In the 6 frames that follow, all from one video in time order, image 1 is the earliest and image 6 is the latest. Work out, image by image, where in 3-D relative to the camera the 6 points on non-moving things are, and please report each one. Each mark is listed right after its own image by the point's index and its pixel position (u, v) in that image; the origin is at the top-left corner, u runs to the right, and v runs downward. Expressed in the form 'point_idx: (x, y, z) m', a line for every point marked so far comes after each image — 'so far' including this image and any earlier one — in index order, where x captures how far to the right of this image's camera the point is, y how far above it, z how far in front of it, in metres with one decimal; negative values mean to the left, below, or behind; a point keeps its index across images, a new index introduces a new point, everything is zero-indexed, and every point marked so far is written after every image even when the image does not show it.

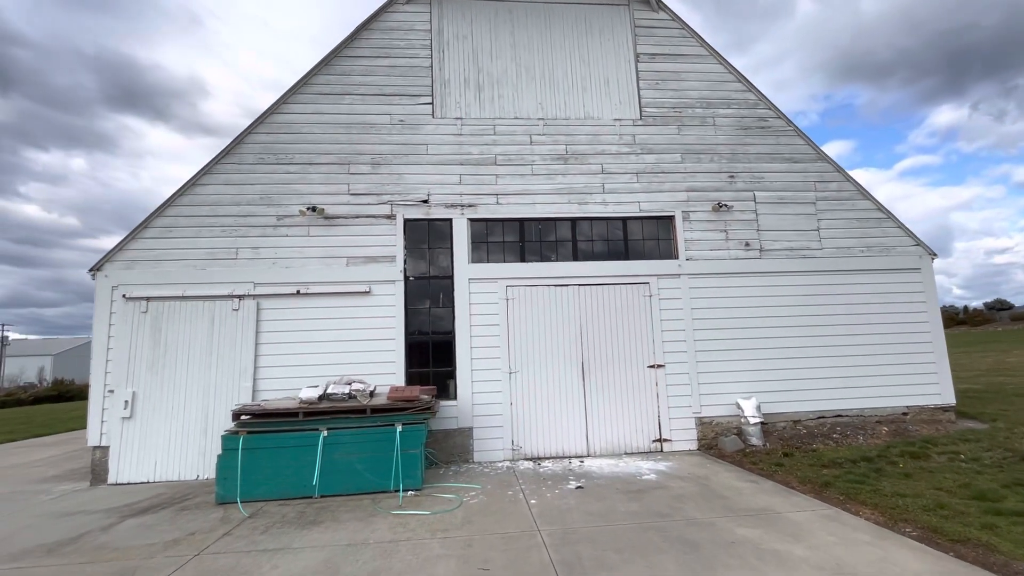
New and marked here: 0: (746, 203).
0: (+3.9, +1.4, +8.0) m
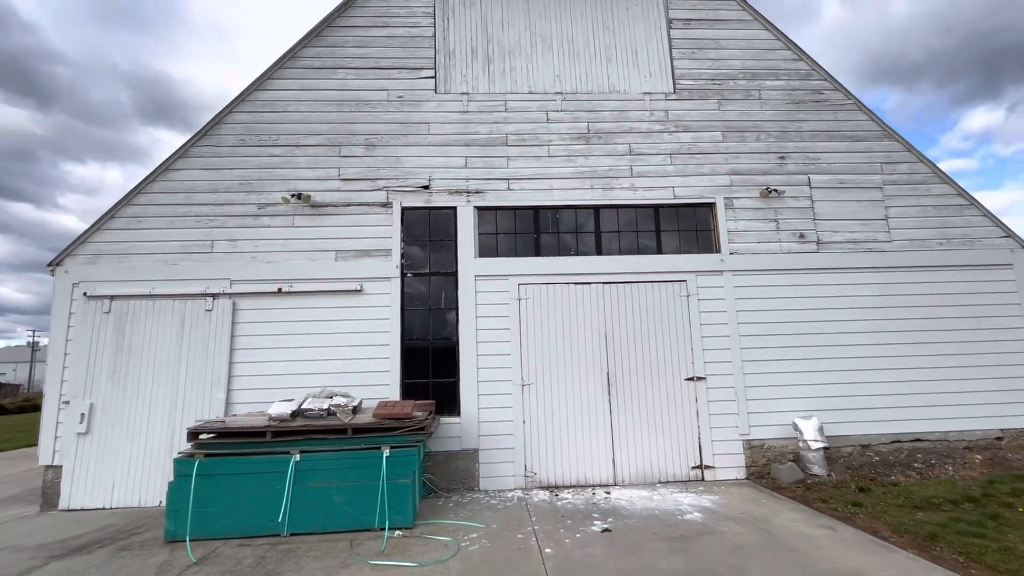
0: (+4.1, +1.4, +6.8) m
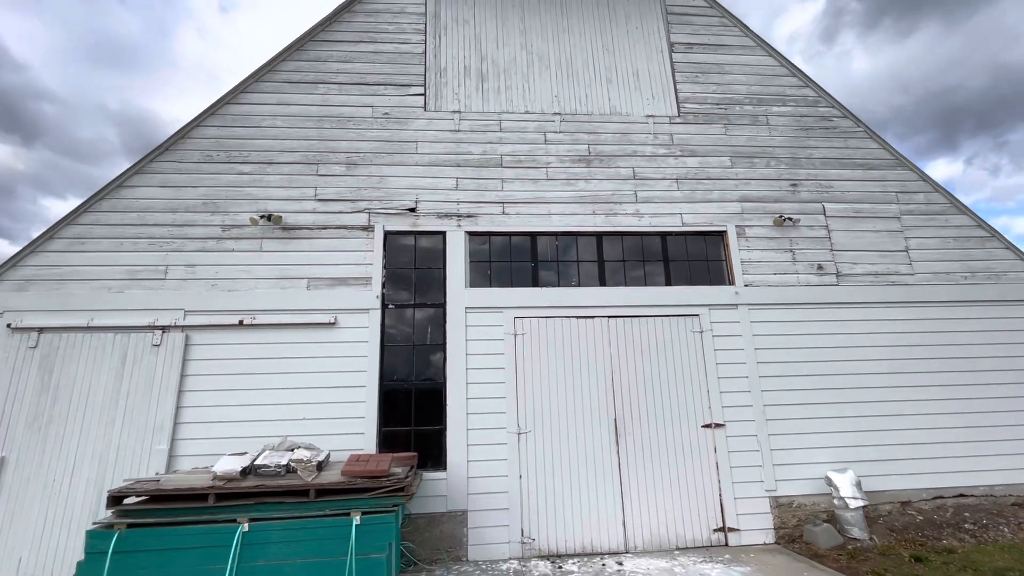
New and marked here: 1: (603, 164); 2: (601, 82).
0: (+4.0, +0.9, +6.4) m
1: (+1.2, +1.6, +6.4) m
2: (+1.2, +2.9, +6.7) m
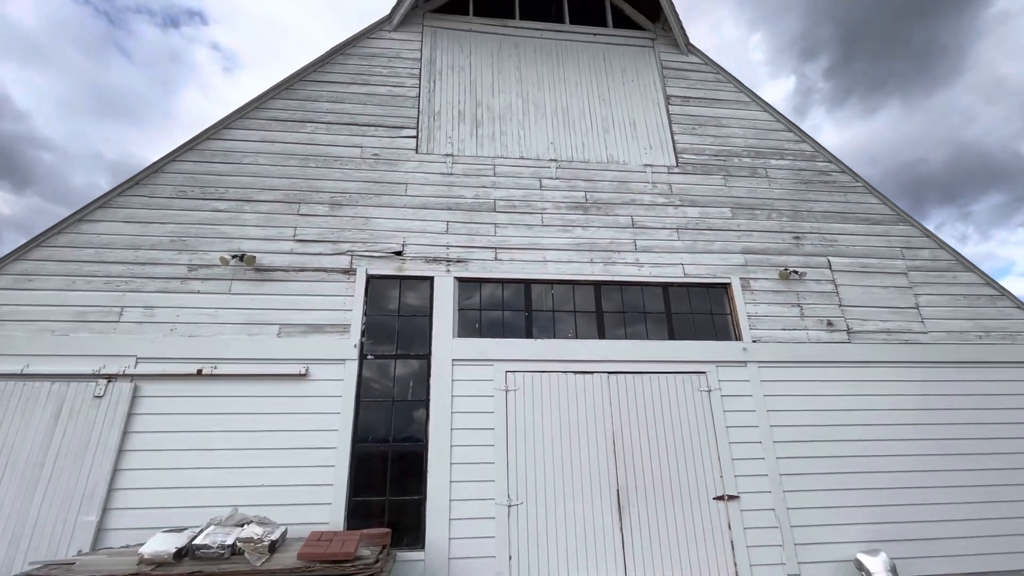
0: (+3.9, +0.2, +6.1) m
1: (+1.1, +1.0, +6.1) m
2: (+1.2, +2.2, +6.6) m
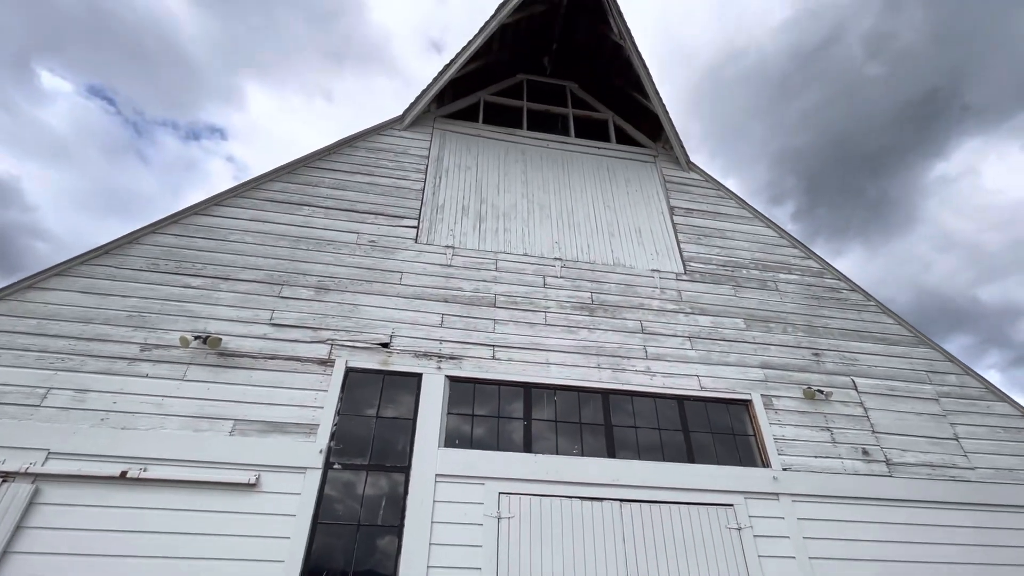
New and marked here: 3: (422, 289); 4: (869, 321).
0: (+3.9, -1.2, +5.6) m
1: (+1.1, -0.3, +5.7) m
2: (+1.2, +0.7, +6.5) m
3: (-1.0, 0.0, +5.4) m
4: (+4.7, -0.4, +6.3) m
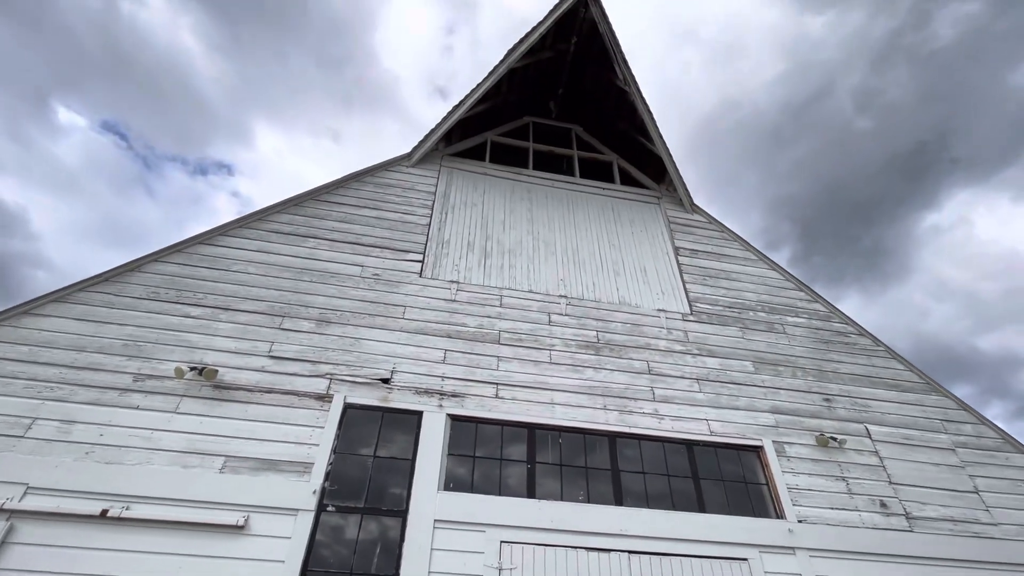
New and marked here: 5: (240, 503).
0: (+3.9, -1.7, +5.4) m
1: (+1.2, -0.8, +5.6) m
2: (+1.3, +0.2, +6.4) m
3: (-1.0, -0.4, +5.4) m
4: (+4.7, -1.0, +6.2) m
5: (-2.2, -1.8, +3.9) m
